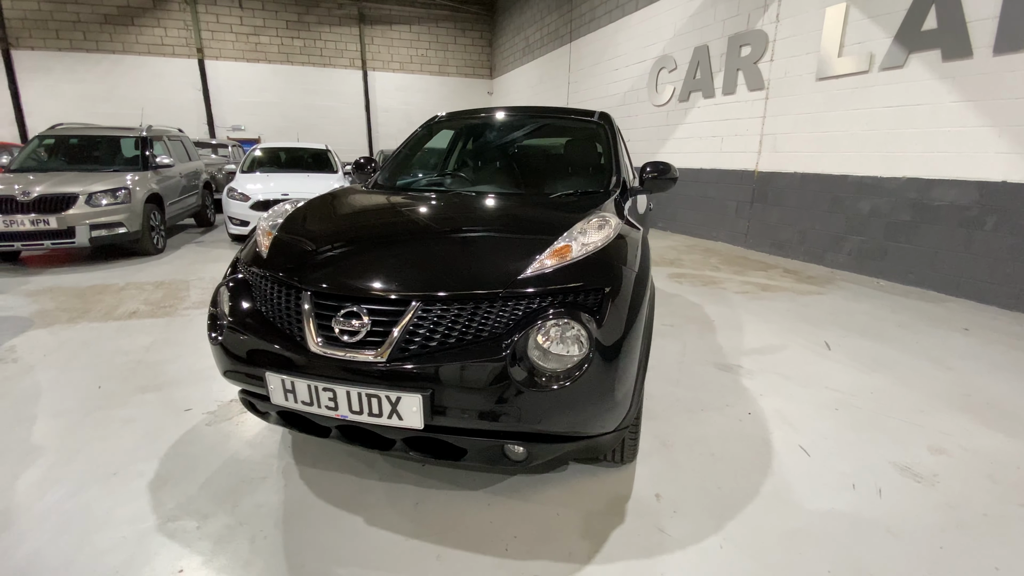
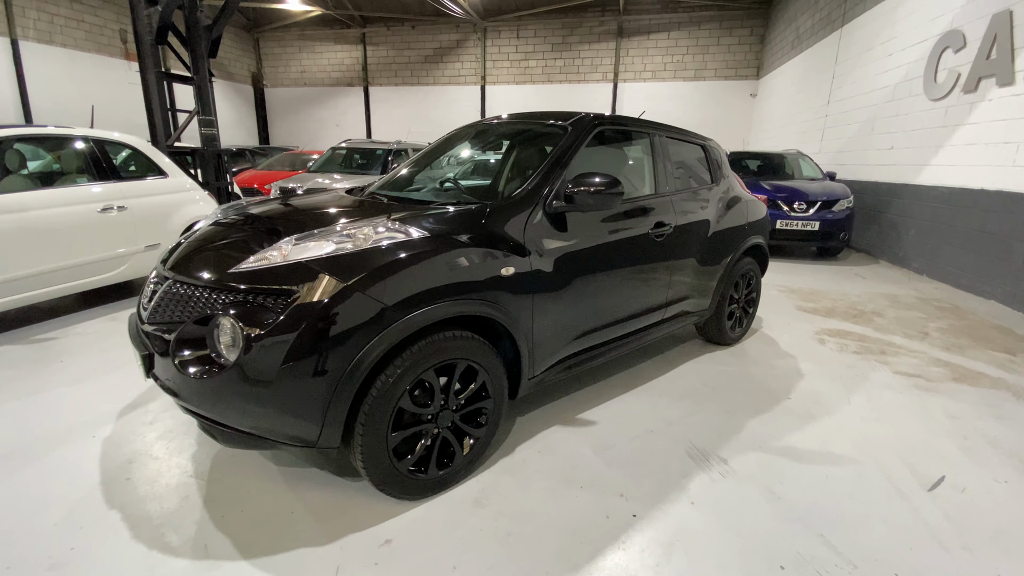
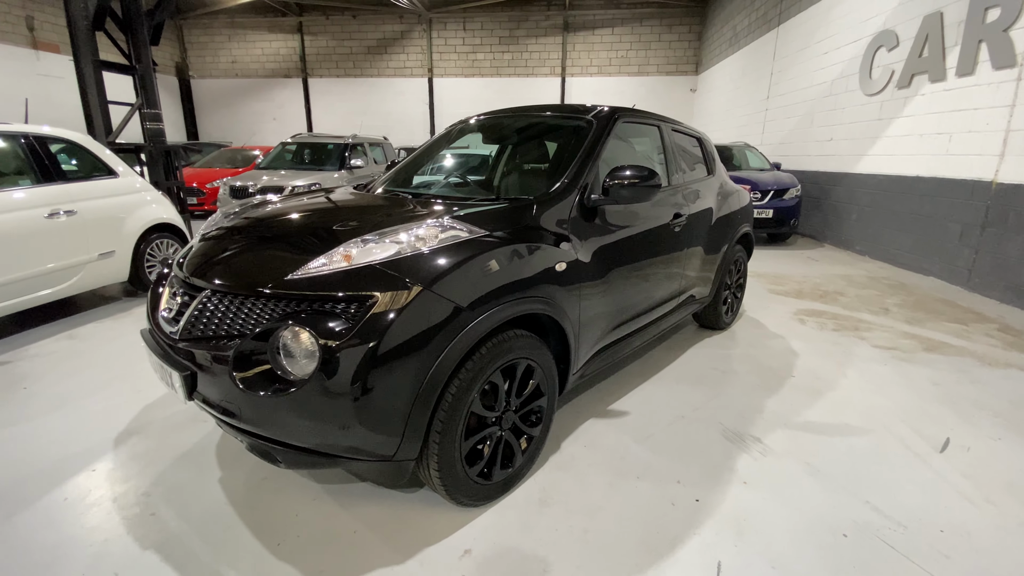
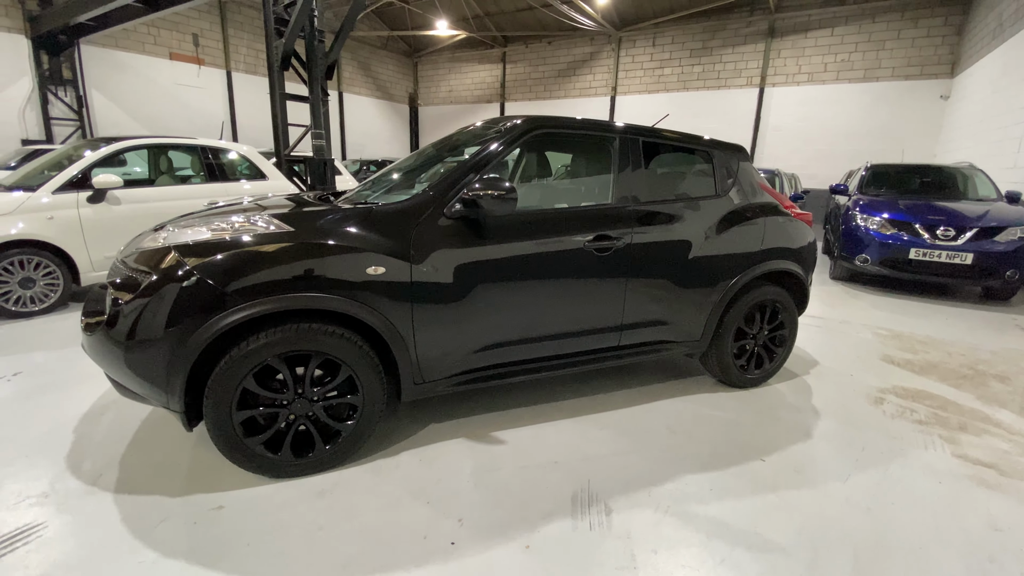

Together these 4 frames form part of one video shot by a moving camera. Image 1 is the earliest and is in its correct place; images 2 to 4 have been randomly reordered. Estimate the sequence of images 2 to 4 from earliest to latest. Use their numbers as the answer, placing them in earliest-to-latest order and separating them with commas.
3, 2, 4
